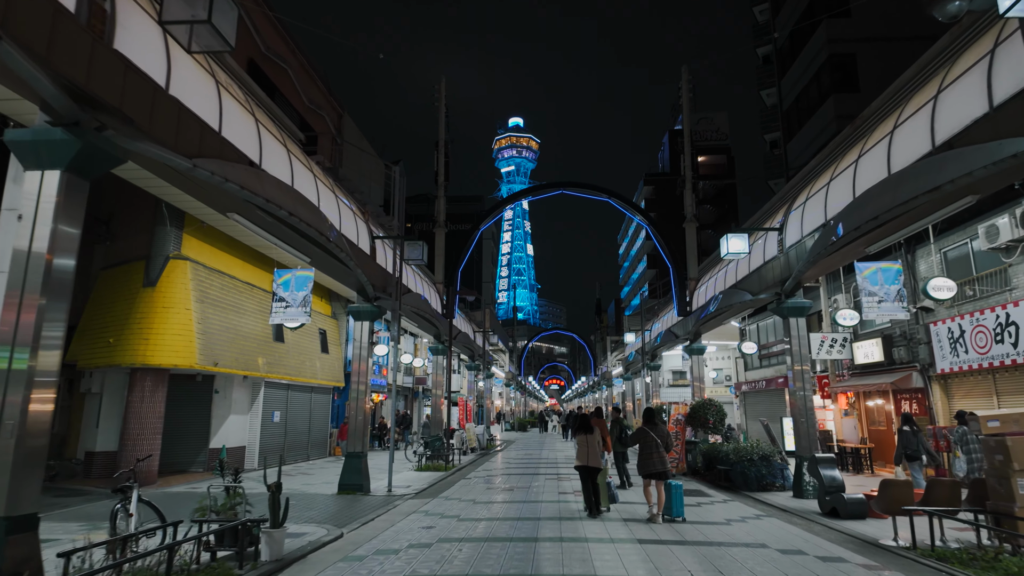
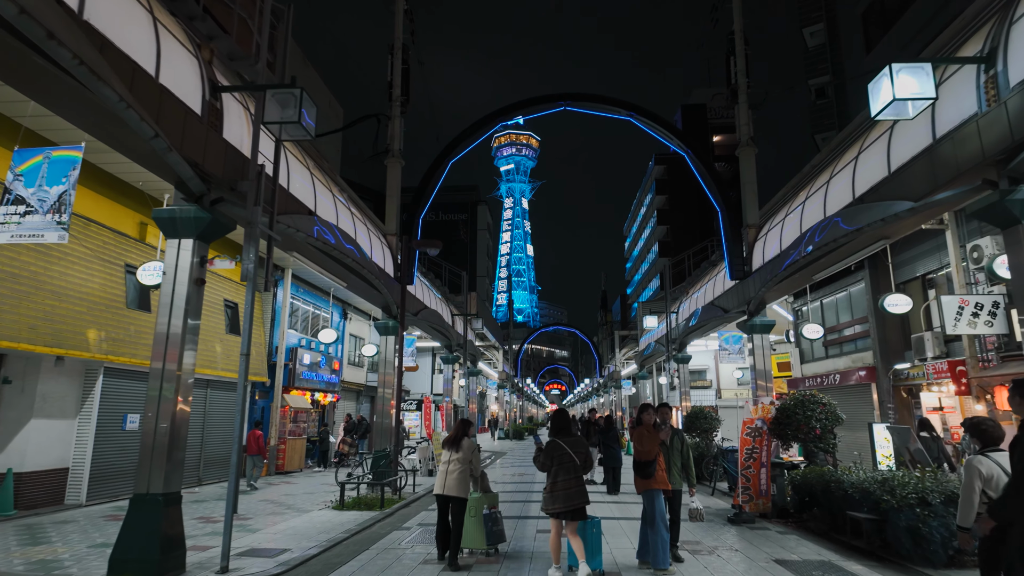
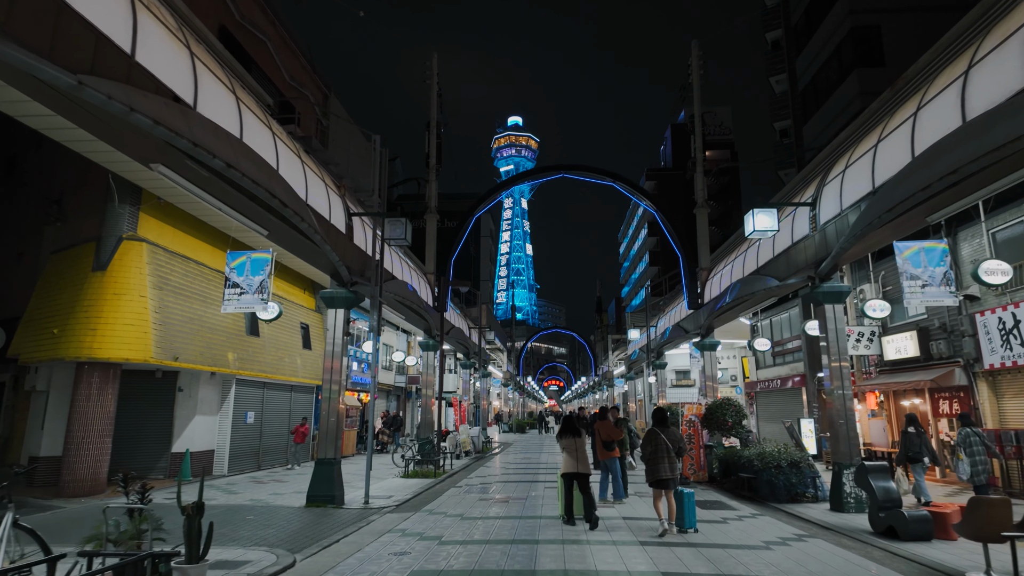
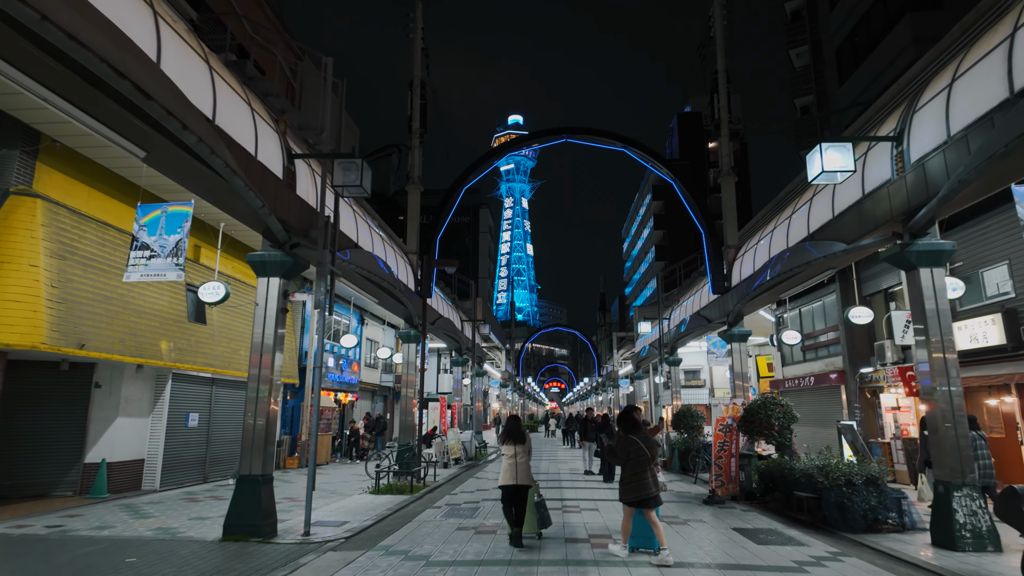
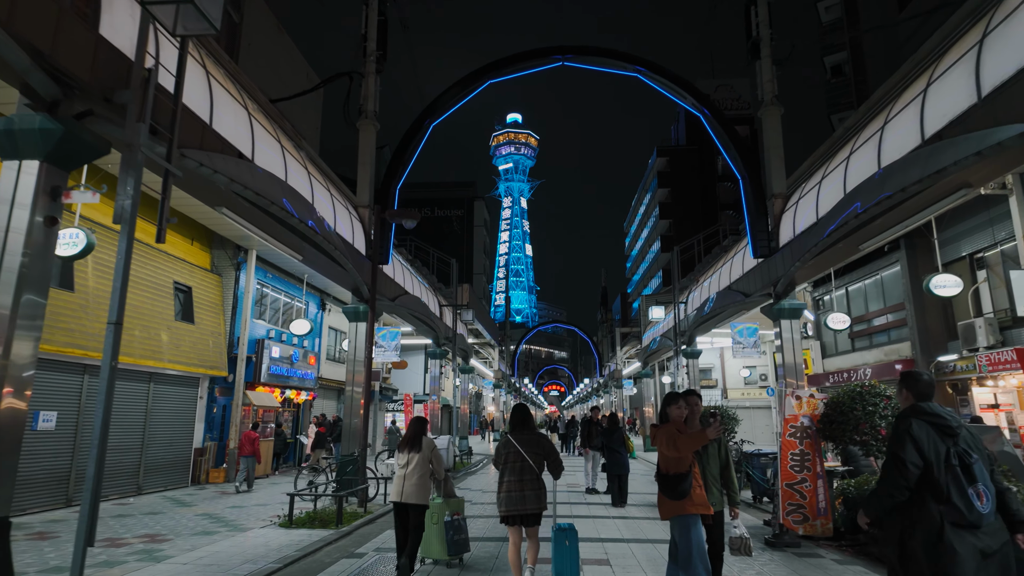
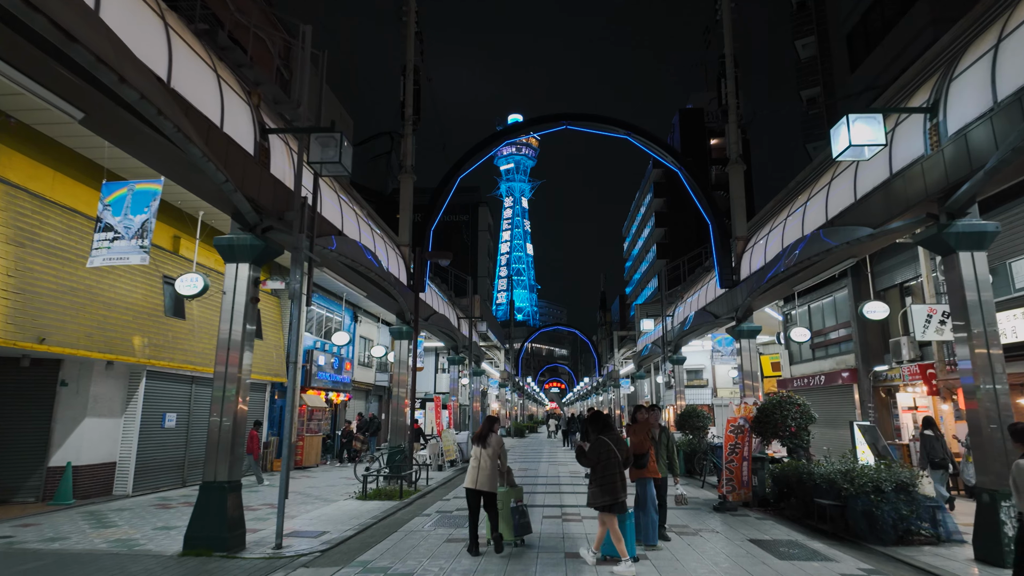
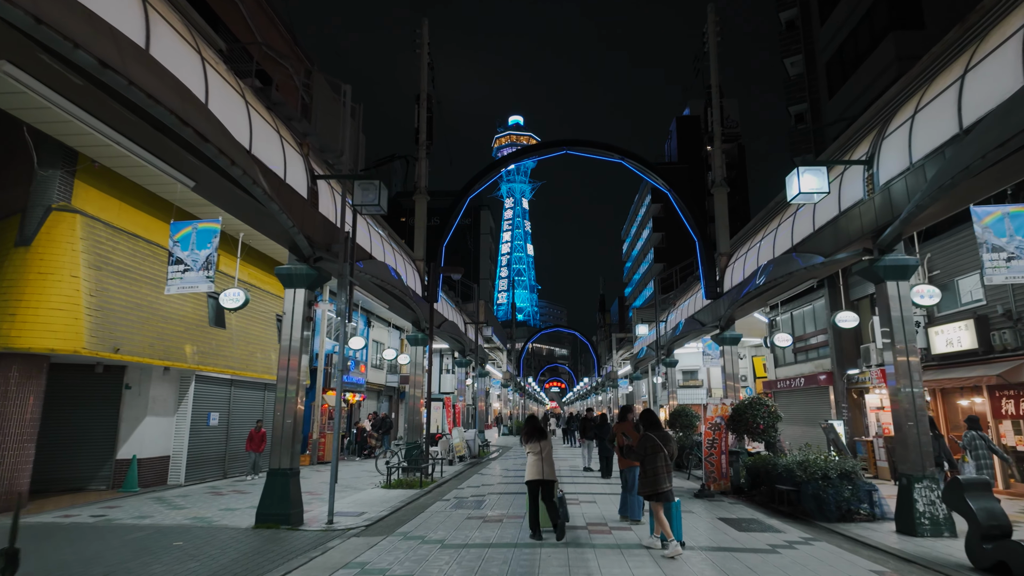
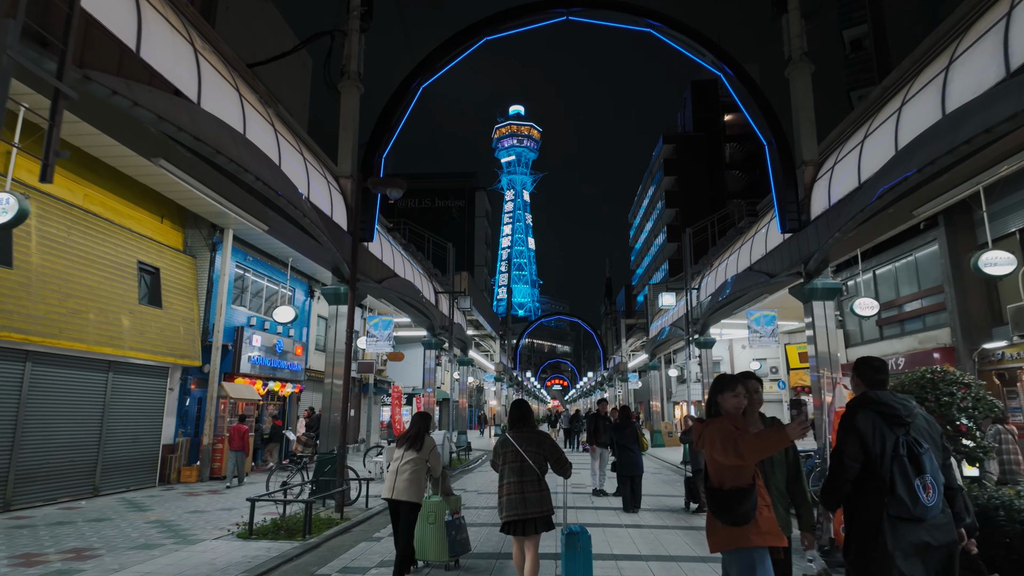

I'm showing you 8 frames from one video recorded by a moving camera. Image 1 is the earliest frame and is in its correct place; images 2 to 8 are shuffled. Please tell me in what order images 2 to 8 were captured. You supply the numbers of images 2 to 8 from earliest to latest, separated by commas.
3, 7, 4, 6, 2, 5, 8
